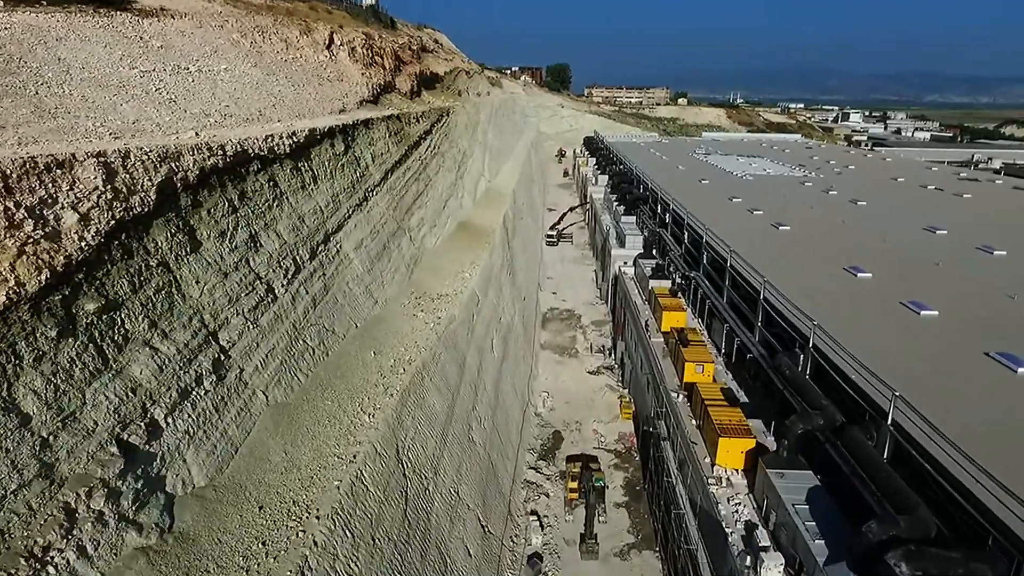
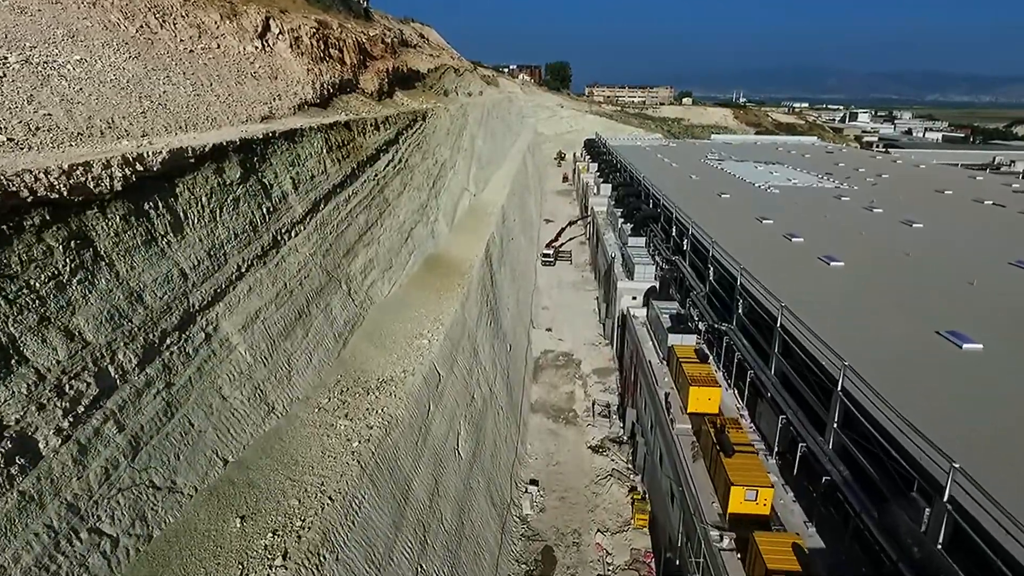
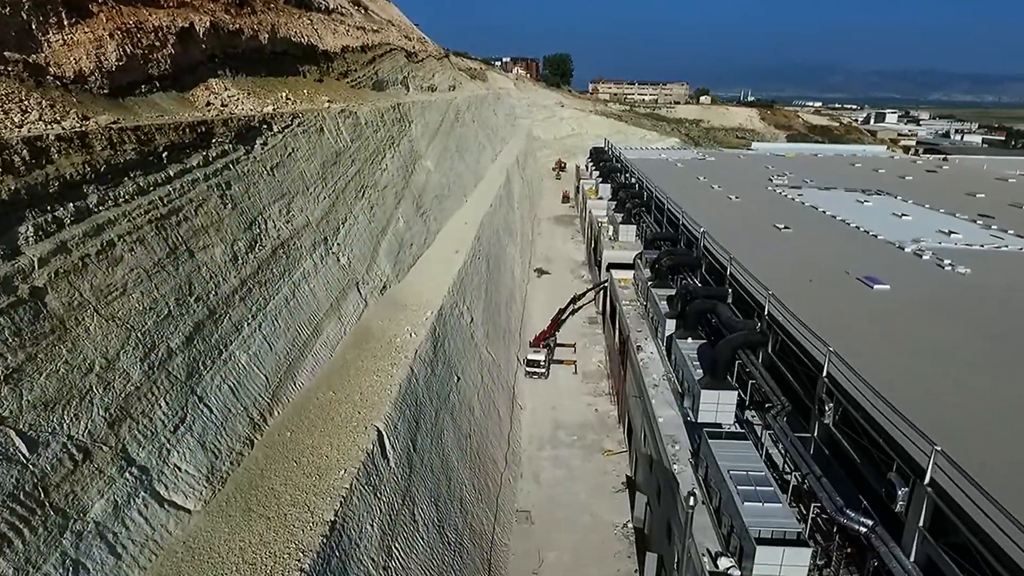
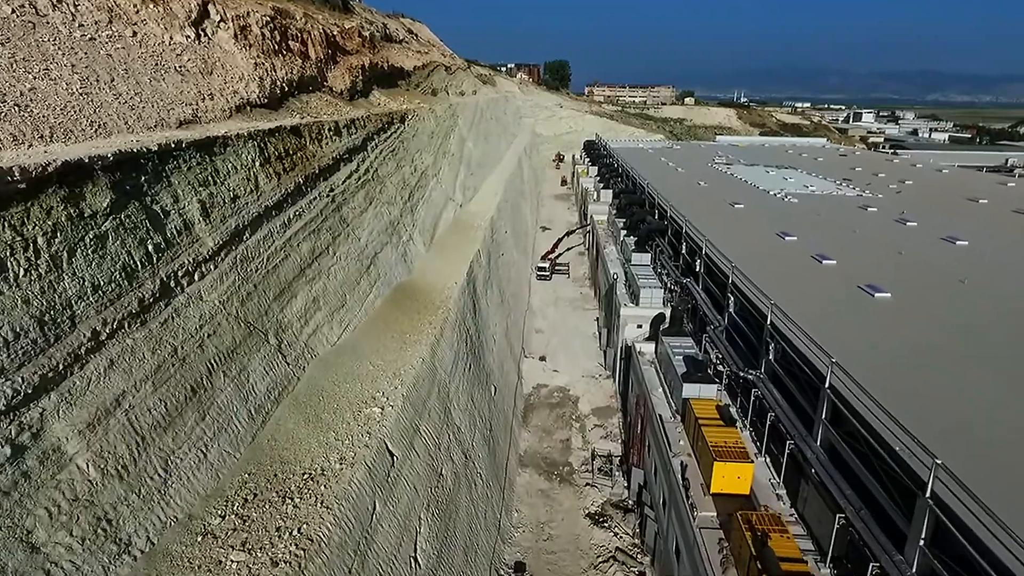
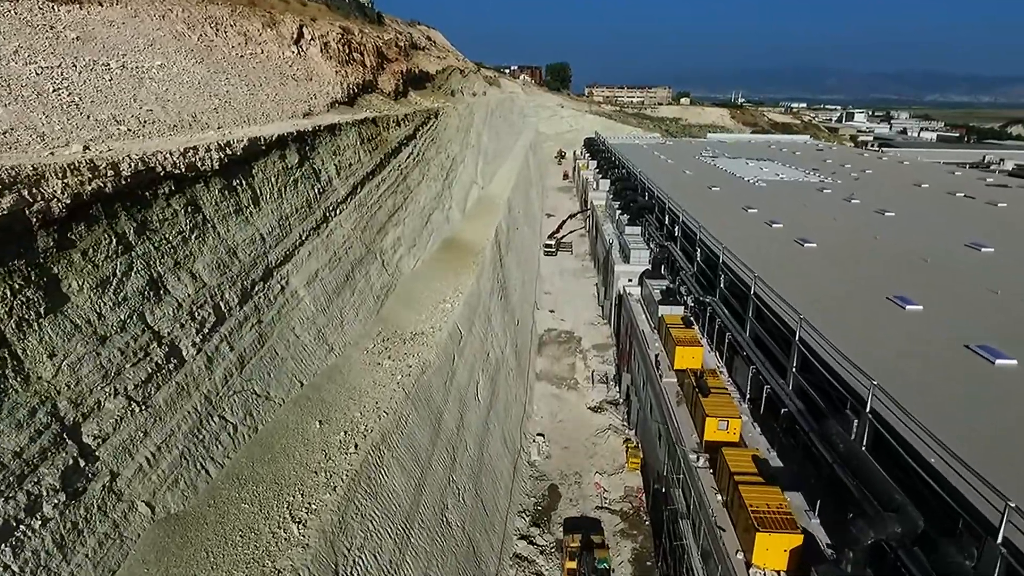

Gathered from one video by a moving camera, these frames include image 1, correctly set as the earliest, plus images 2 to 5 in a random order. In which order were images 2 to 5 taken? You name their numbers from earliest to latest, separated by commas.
5, 2, 4, 3
